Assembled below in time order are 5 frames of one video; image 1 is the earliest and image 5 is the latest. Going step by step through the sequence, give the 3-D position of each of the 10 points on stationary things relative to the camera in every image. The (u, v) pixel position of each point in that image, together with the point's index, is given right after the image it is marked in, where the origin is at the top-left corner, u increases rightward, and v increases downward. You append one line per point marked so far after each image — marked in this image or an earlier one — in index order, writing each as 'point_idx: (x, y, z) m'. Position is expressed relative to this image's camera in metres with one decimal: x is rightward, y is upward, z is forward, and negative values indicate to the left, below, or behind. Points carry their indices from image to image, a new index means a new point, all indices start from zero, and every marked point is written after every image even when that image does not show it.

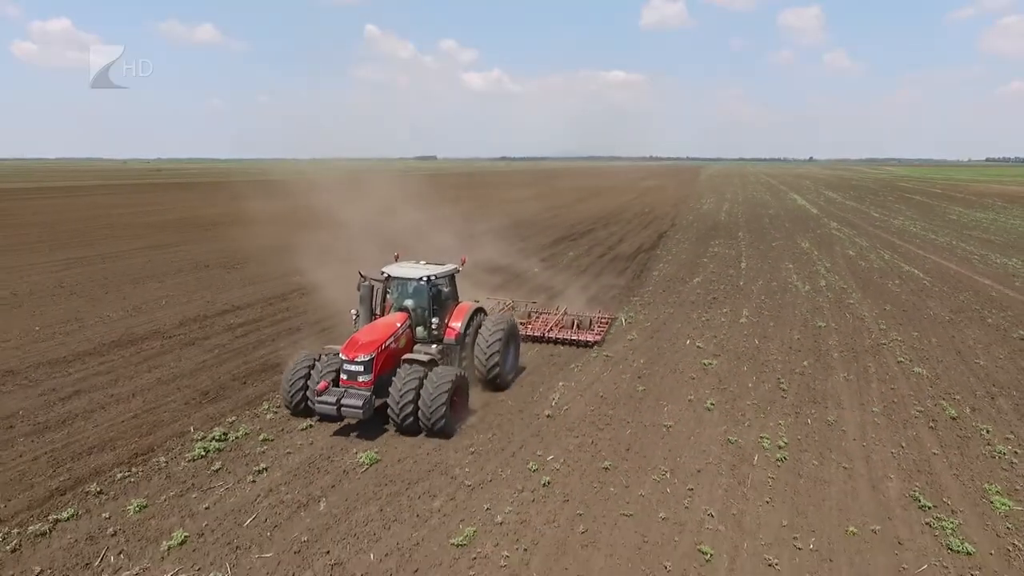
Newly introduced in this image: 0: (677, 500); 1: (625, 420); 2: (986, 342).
0: (+1.0, -1.3, +6.3) m
1: (+0.9, -1.0, +8.3) m
2: (+5.5, -0.6, +12.2) m
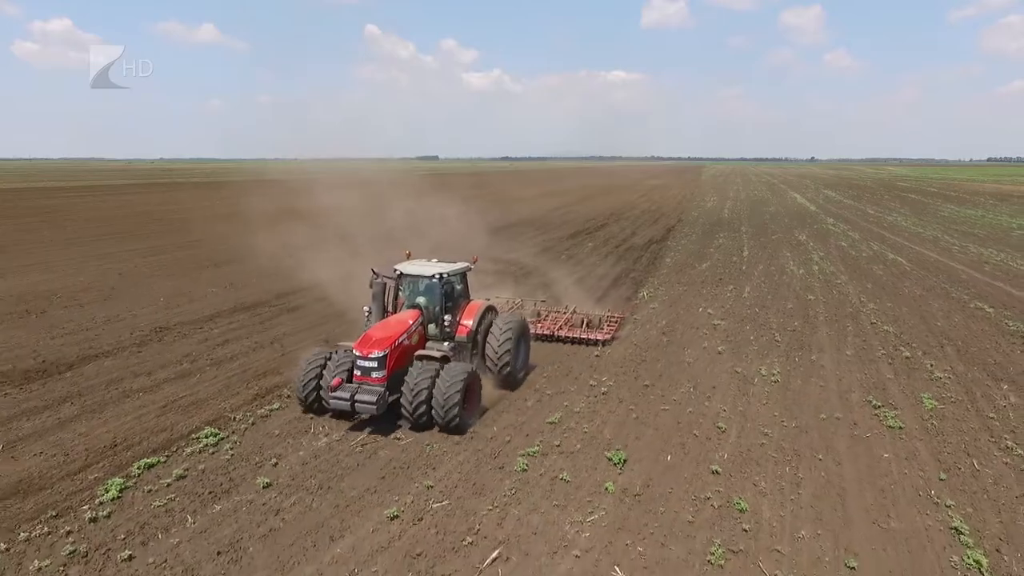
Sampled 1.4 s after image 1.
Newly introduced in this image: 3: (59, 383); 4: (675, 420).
0: (+1.6, -1.0, +8.9) m
1: (+1.5, -0.7, +10.9) m
2: (+6.1, -0.3, +14.8) m
3: (-4.1, -0.9, +9.5) m
4: (+1.3, -1.0, +8.3) m
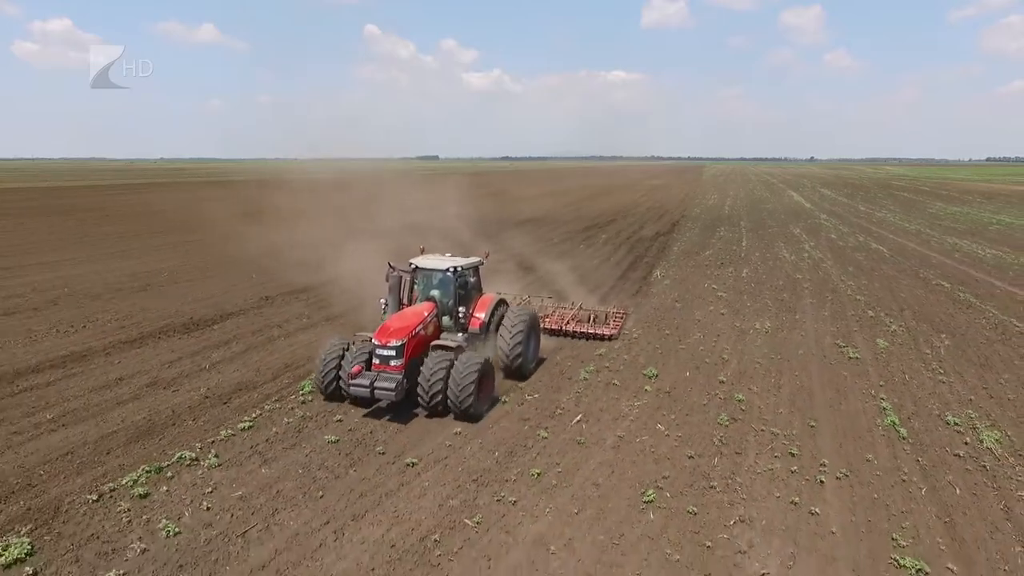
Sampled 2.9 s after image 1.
0: (+2.2, -0.6, +11.7) m
1: (+2.1, -0.4, +13.7) m
2: (+6.7, +0.1, +17.6) m
3: (-3.5, -0.5, +12.3) m
4: (+1.9, -0.7, +11.1) m
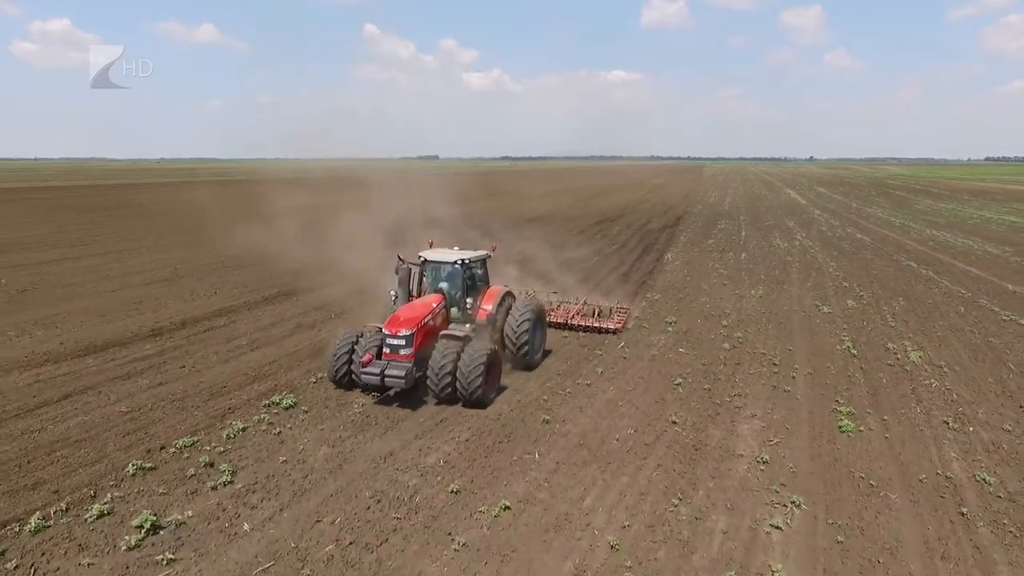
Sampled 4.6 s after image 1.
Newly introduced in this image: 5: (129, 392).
0: (+2.8, -0.2, +14.8) m
1: (+2.7, 0.0, +16.8) m
2: (+7.3, +0.4, +20.7) m
3: (-2.9, -0.1, +15.4) m
4: (+2.5, -0.3, +14.2) m
5: (-3.1, -0.8, +8.6) m
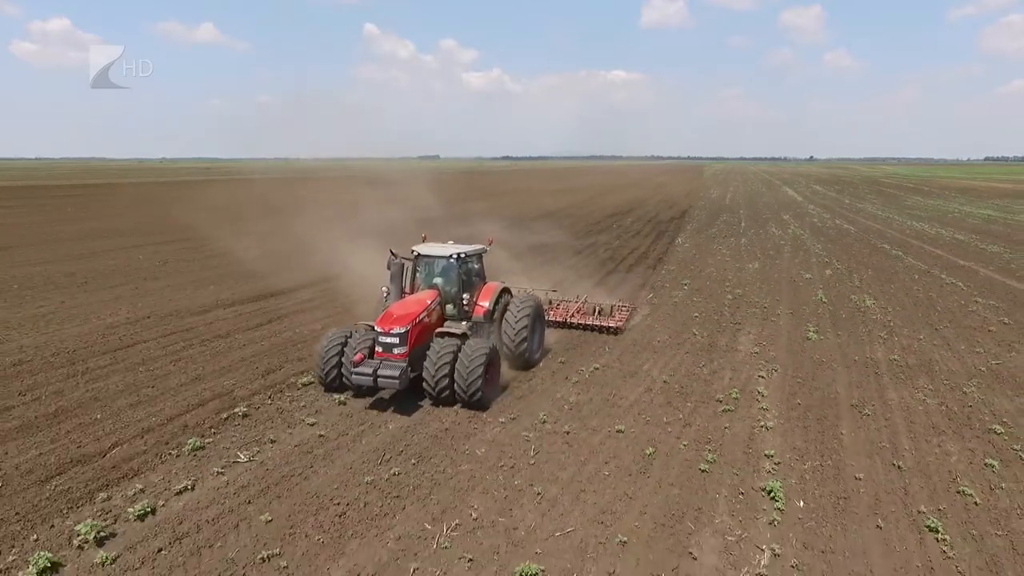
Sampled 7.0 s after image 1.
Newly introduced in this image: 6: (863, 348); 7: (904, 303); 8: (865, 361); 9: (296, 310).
0: (+3.6, +0.2, +18.4) m
1: (+3.5, +0.5, +20.5) m
2: (+8.1, +0.9, +24.3) m
3: (-2.1, +0.3, +19.1) m
4: (+3.3, +0.2, +17.8) m
5: (-2.3, -0.4, +12.2) m
6: (+3.5, -0.6, +10.6) m
7: (+5.3, -0.2, +14.3) m
8: (+3.3, -0.7, +9.8) m
9: (-2.6, -0.3, +13.0) m
